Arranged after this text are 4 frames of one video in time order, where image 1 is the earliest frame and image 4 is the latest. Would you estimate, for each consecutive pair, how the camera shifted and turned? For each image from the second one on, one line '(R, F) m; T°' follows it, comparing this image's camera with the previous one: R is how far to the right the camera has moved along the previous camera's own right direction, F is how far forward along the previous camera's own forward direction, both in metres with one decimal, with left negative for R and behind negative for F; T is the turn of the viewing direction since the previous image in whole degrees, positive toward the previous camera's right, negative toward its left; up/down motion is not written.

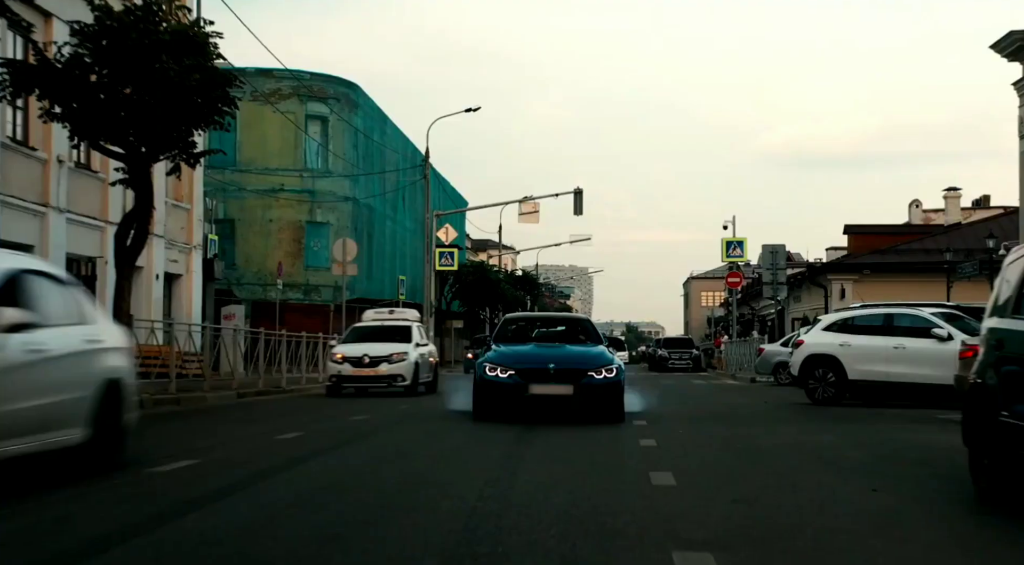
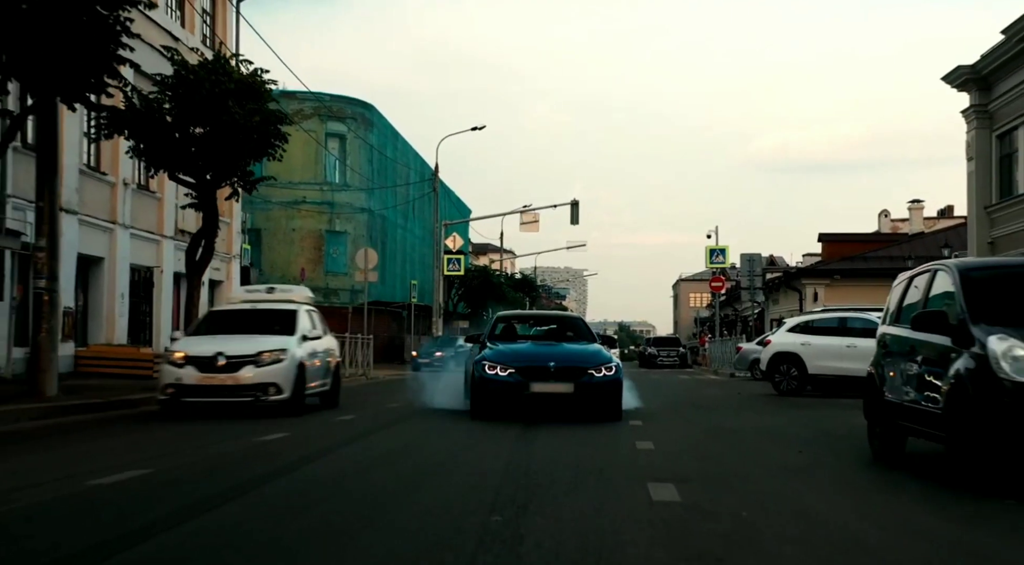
(-0.3, -2.3) m; 0°
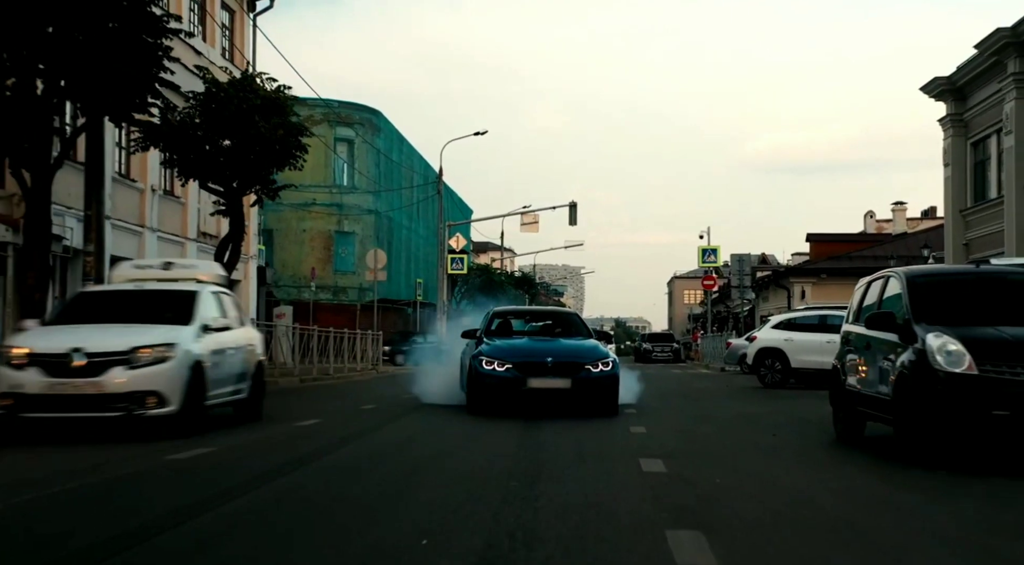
(-0.1, -1.2) m; 0°
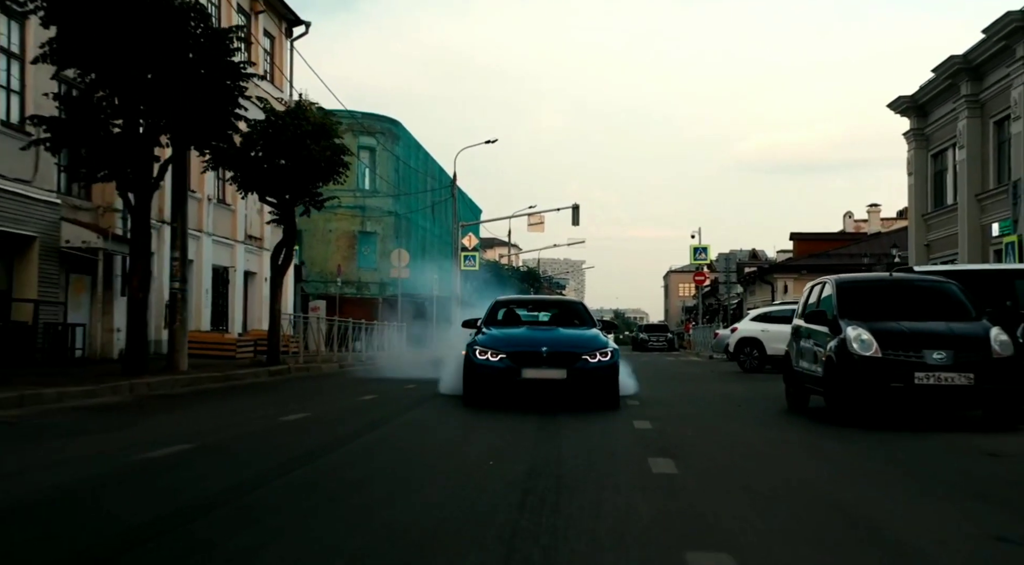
(-0.3, -2.6) m; 0°
